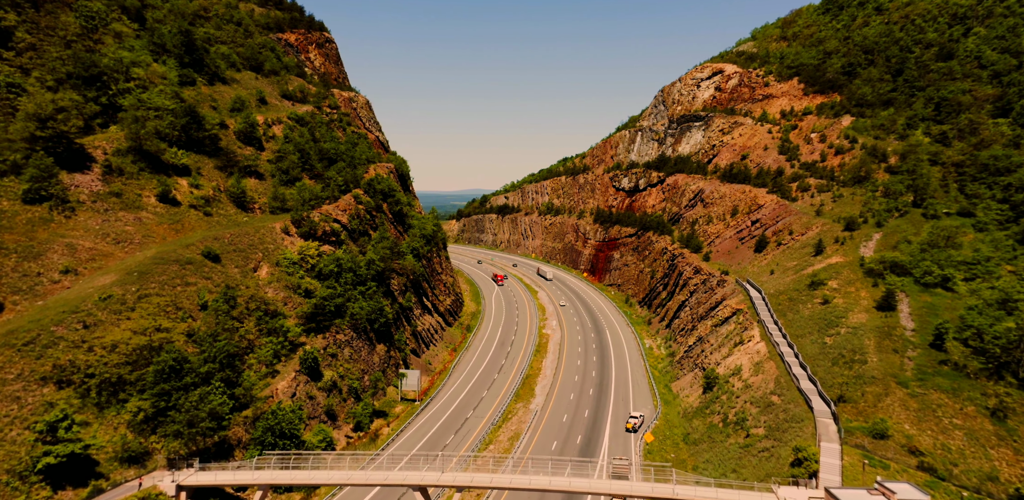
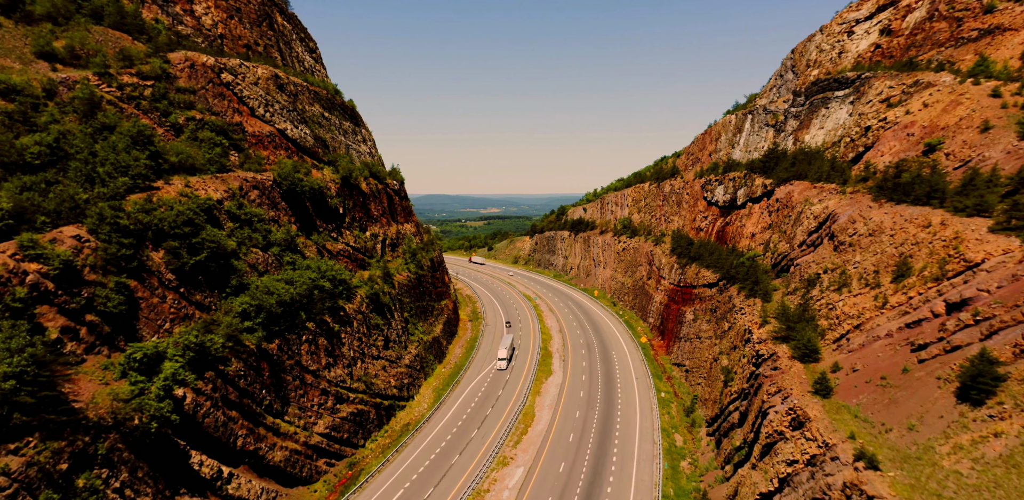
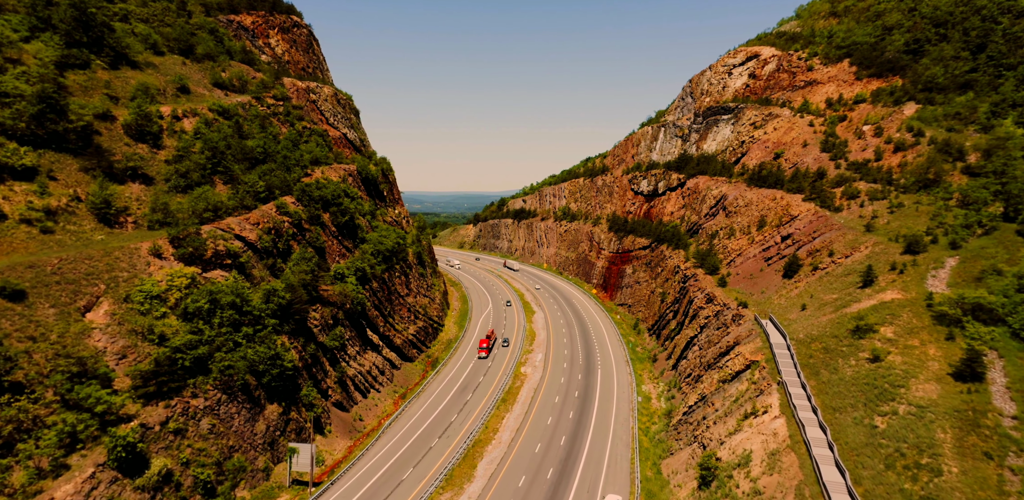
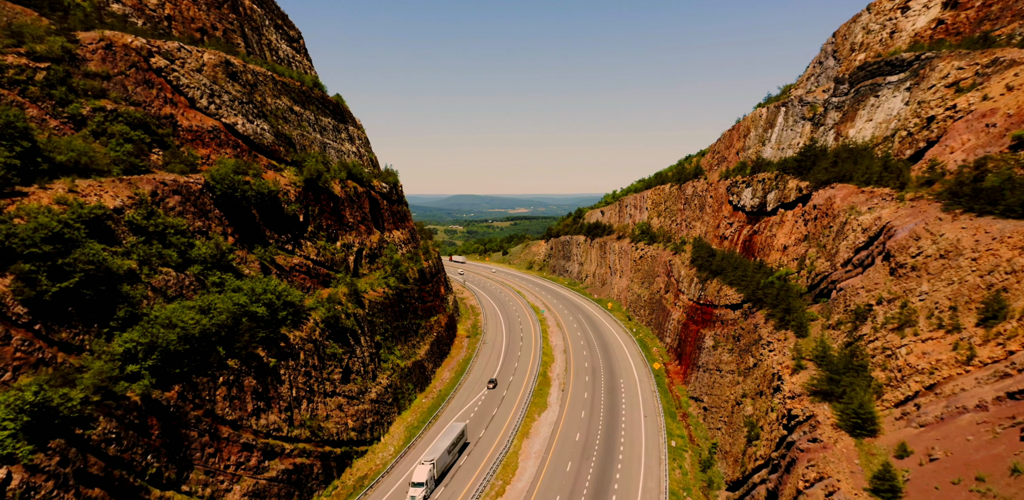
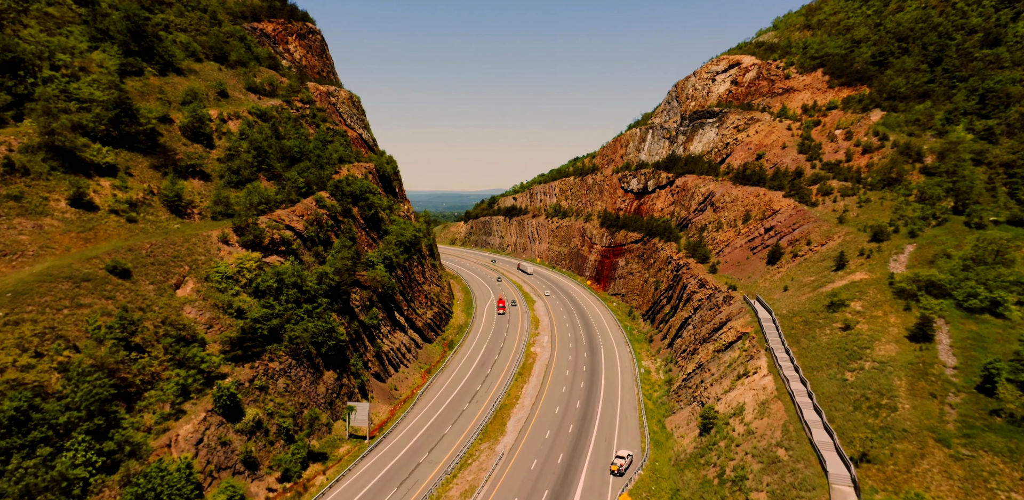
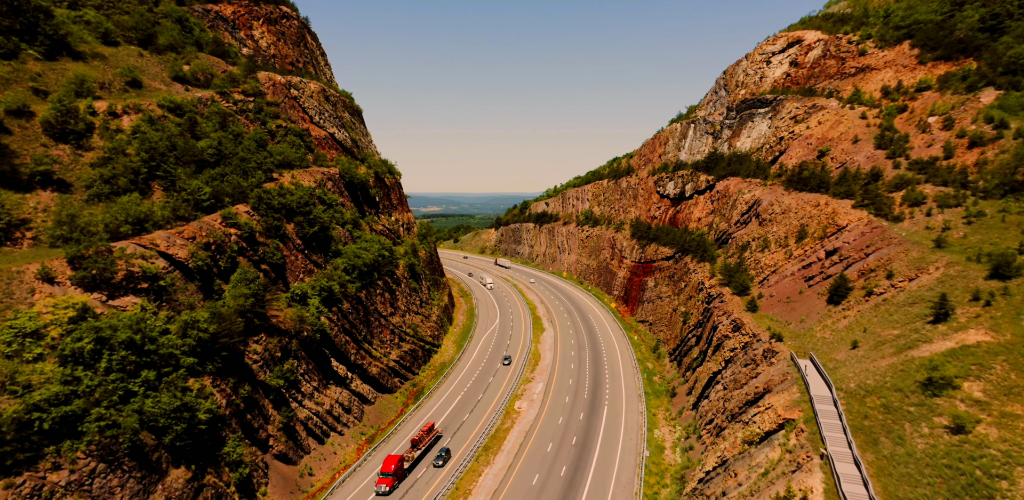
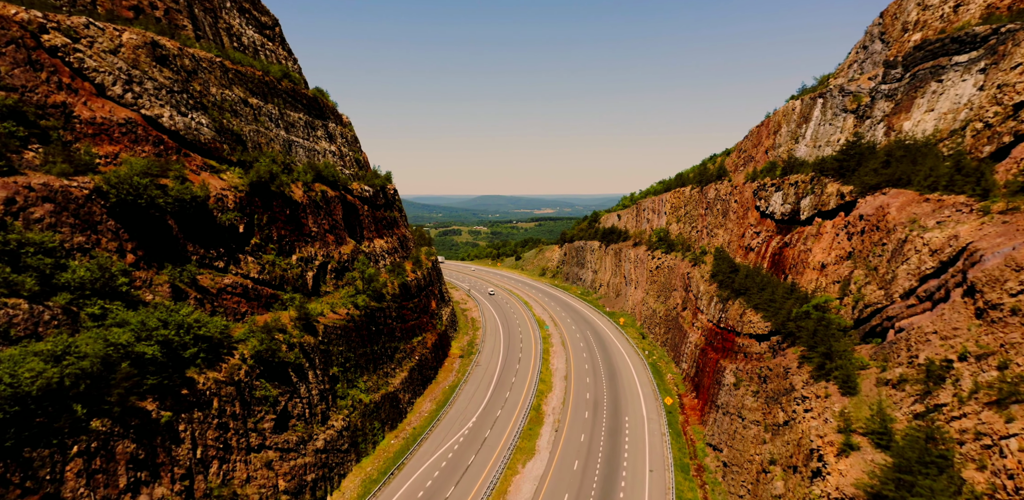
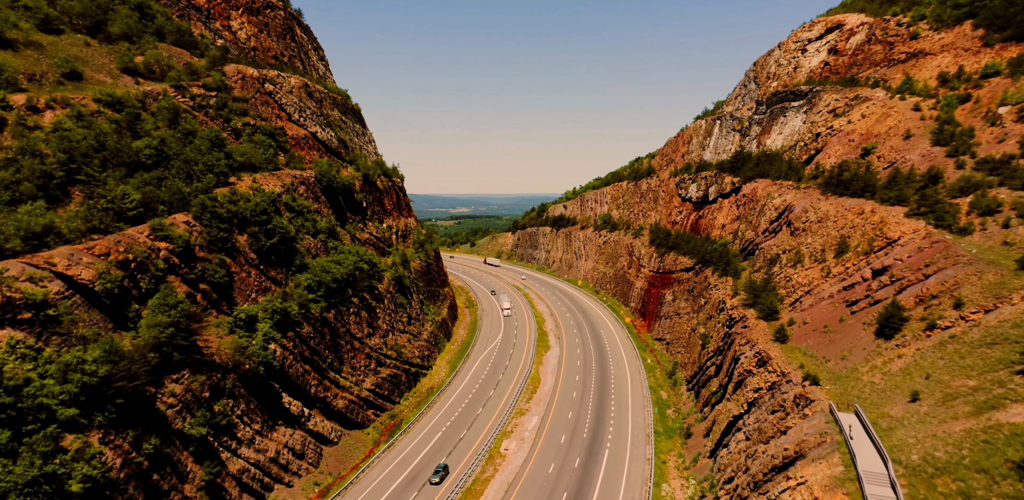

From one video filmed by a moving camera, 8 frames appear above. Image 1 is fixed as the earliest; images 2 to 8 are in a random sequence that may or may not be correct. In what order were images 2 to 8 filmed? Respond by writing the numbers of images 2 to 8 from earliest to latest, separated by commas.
5, 3, 6, 8, 2, 4, 7
